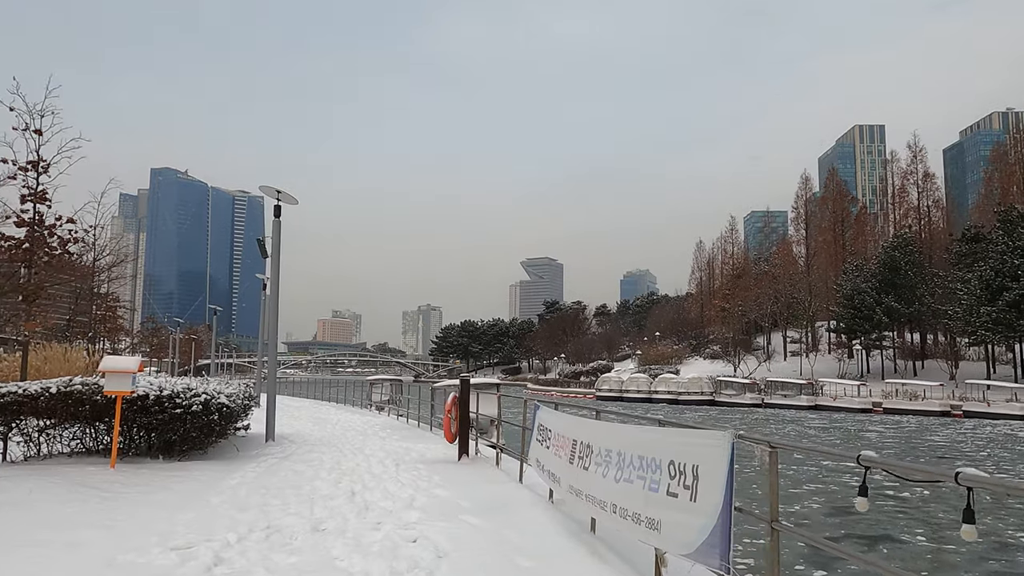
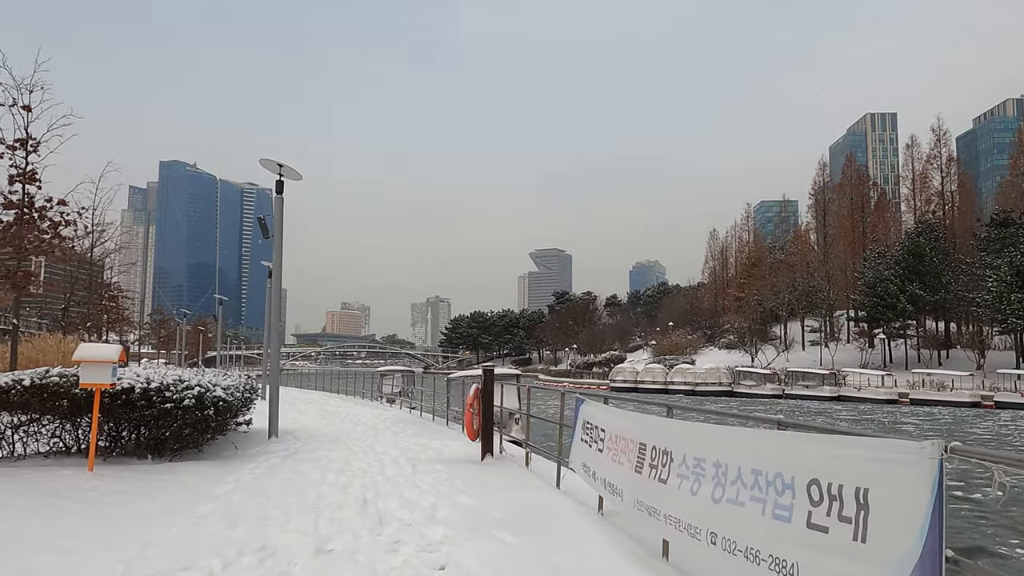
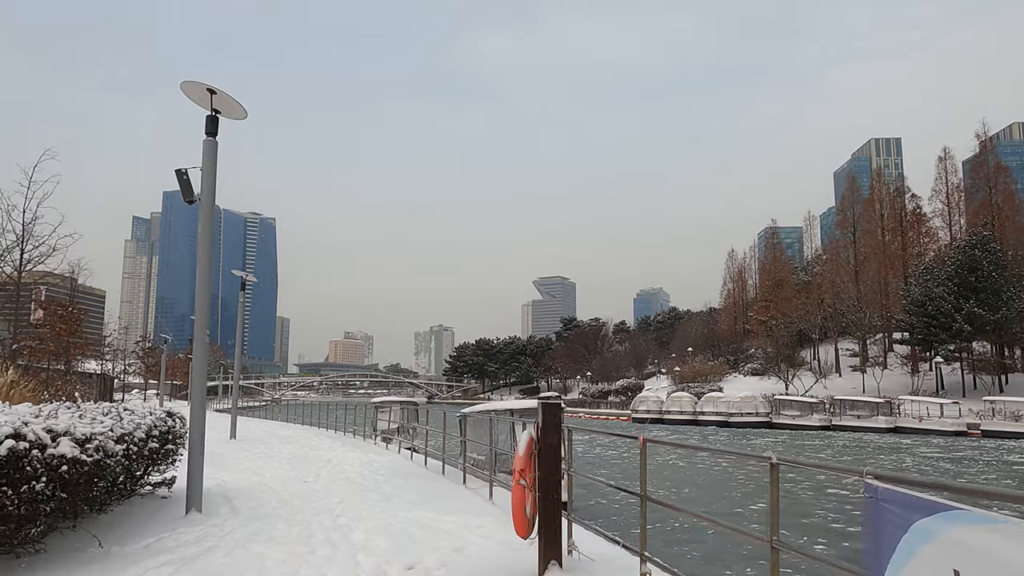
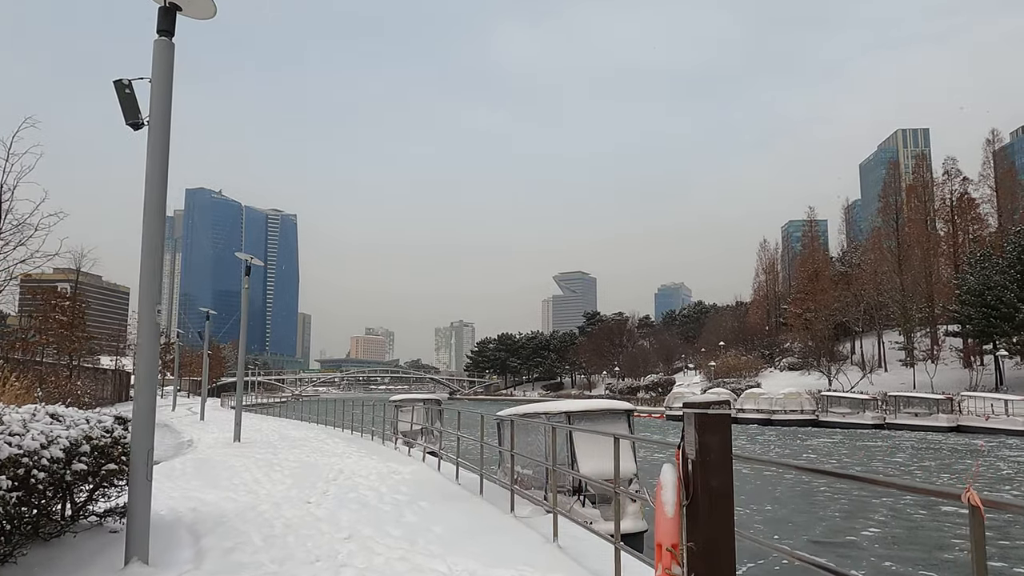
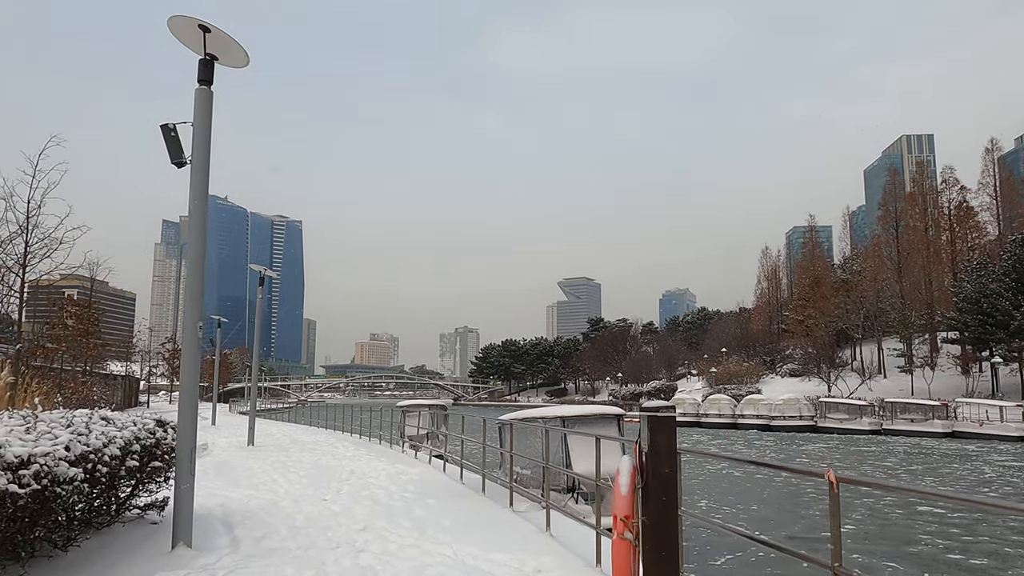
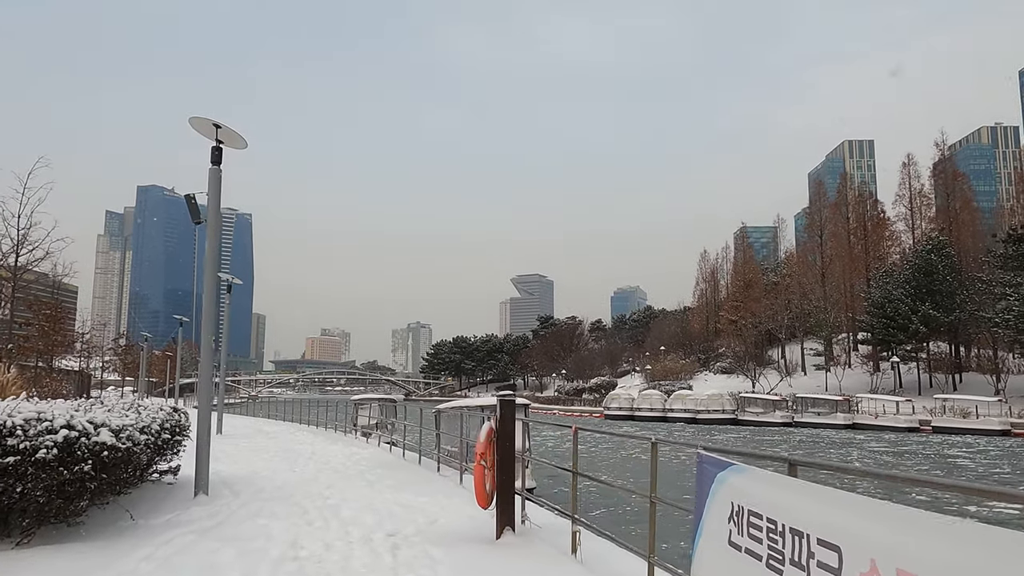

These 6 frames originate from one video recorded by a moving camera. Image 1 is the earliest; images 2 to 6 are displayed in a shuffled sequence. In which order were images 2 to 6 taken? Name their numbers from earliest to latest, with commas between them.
2, 6, 3, 5, 4
